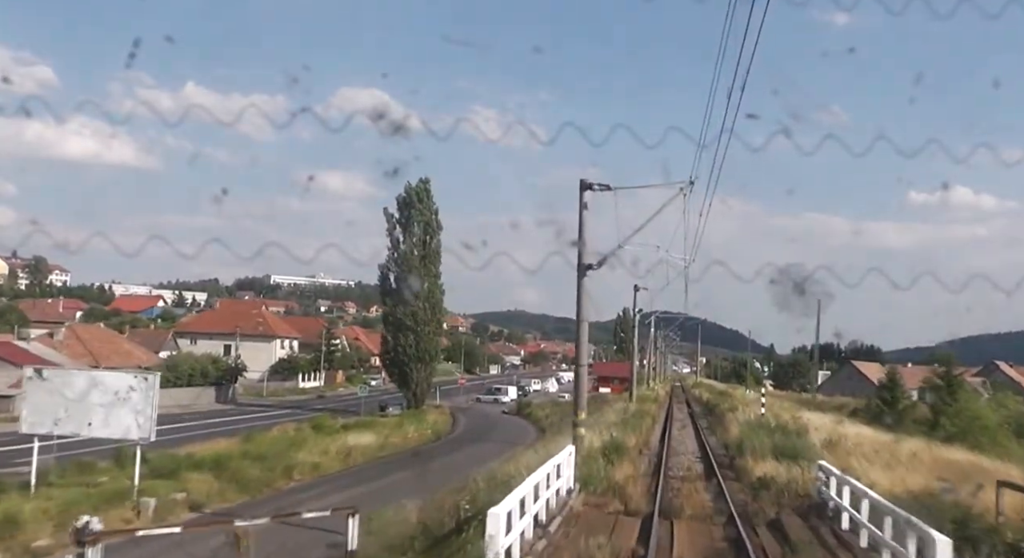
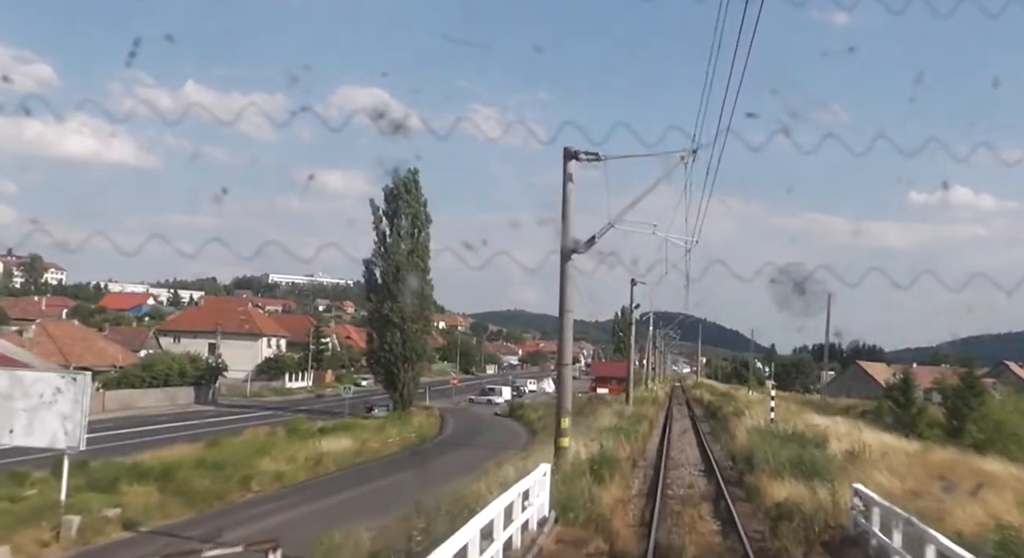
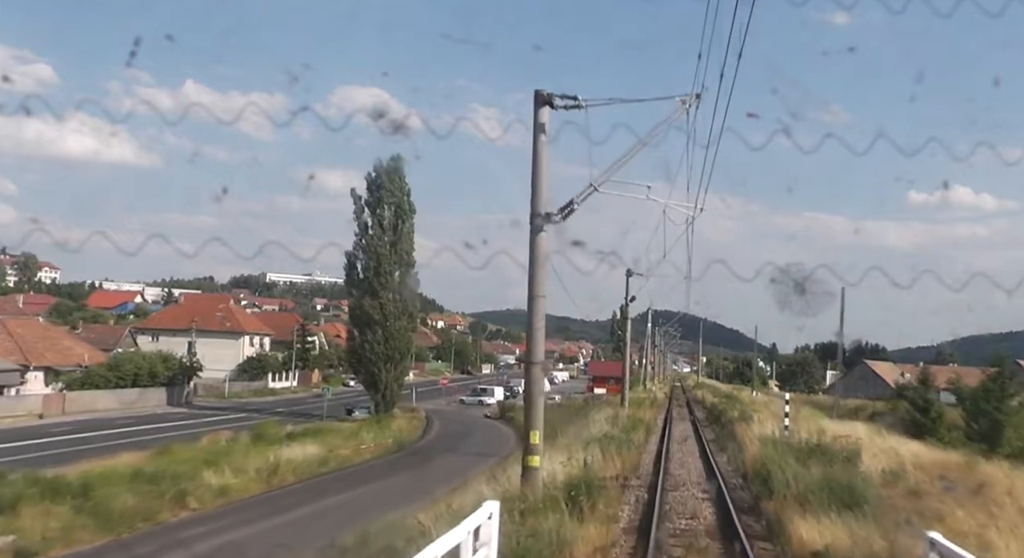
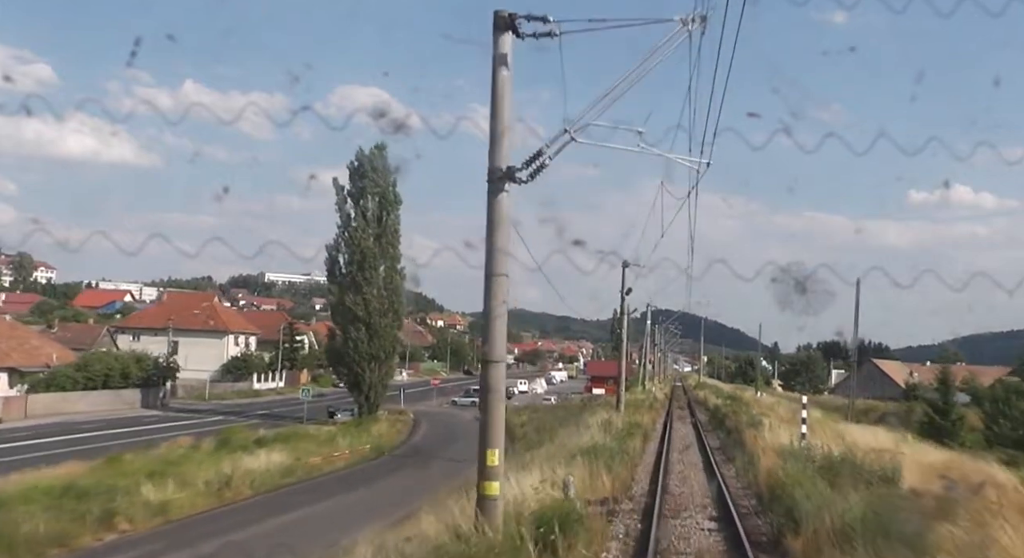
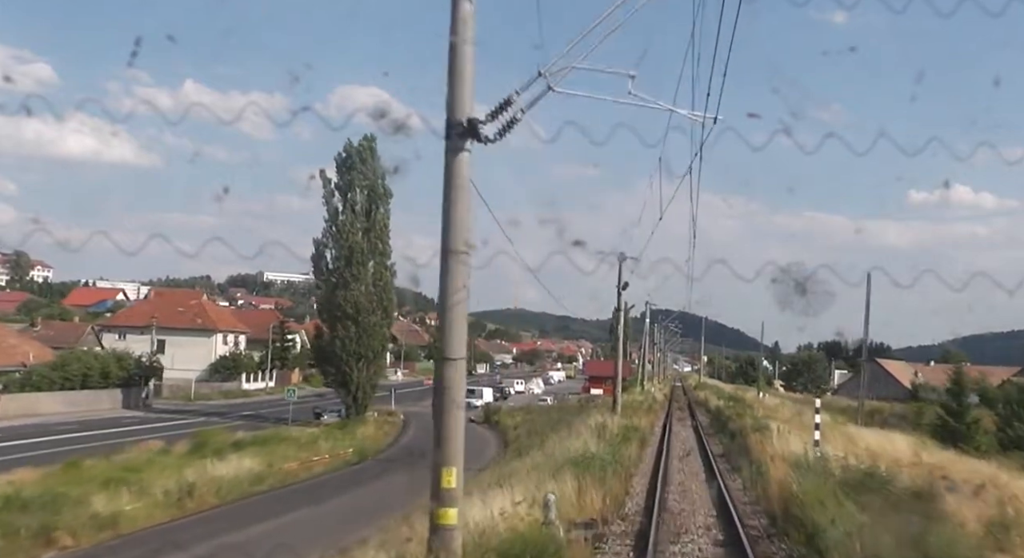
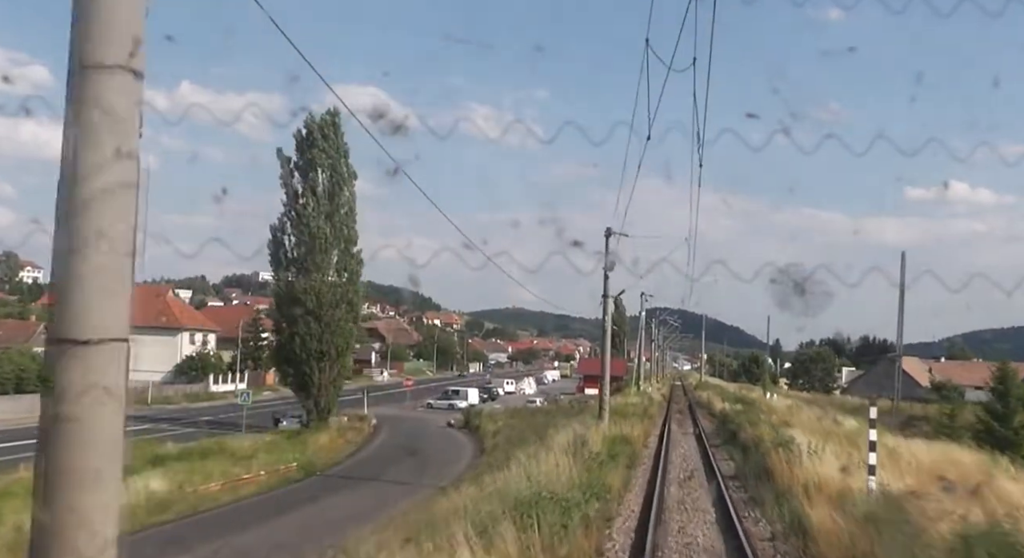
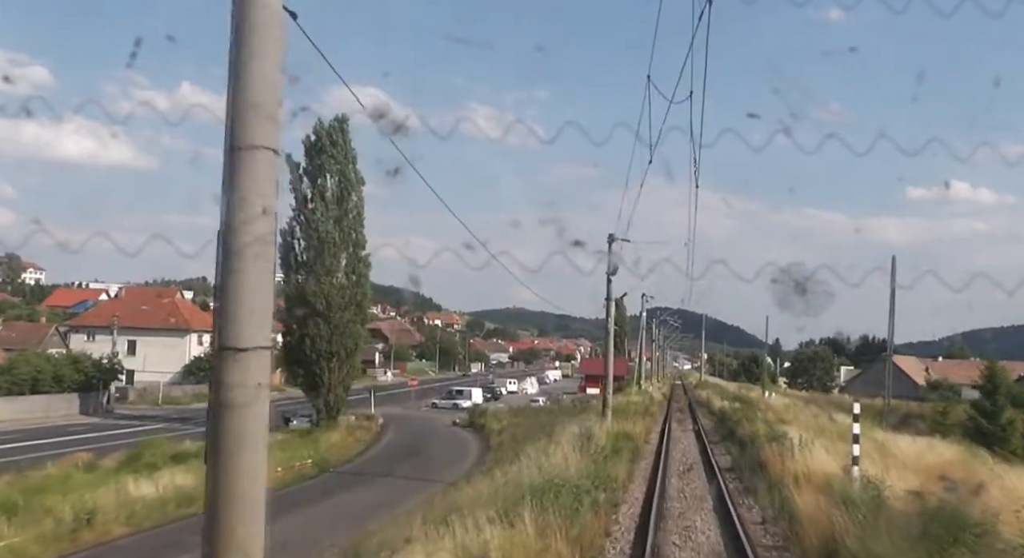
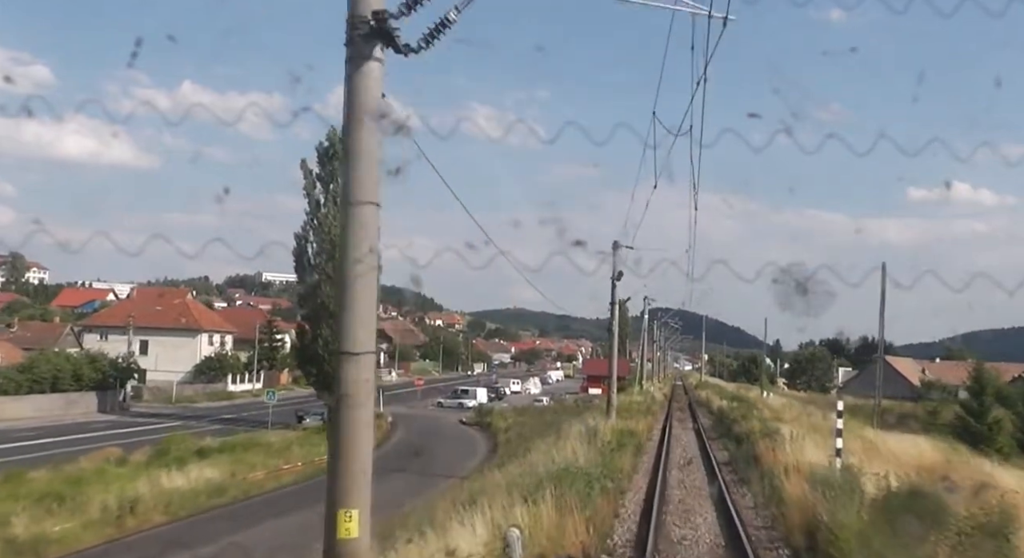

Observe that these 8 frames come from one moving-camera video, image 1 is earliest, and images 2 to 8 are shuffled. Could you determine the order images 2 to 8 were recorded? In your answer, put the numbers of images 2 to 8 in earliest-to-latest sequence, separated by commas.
2, 3, 4, 5, 8, 7, 6
